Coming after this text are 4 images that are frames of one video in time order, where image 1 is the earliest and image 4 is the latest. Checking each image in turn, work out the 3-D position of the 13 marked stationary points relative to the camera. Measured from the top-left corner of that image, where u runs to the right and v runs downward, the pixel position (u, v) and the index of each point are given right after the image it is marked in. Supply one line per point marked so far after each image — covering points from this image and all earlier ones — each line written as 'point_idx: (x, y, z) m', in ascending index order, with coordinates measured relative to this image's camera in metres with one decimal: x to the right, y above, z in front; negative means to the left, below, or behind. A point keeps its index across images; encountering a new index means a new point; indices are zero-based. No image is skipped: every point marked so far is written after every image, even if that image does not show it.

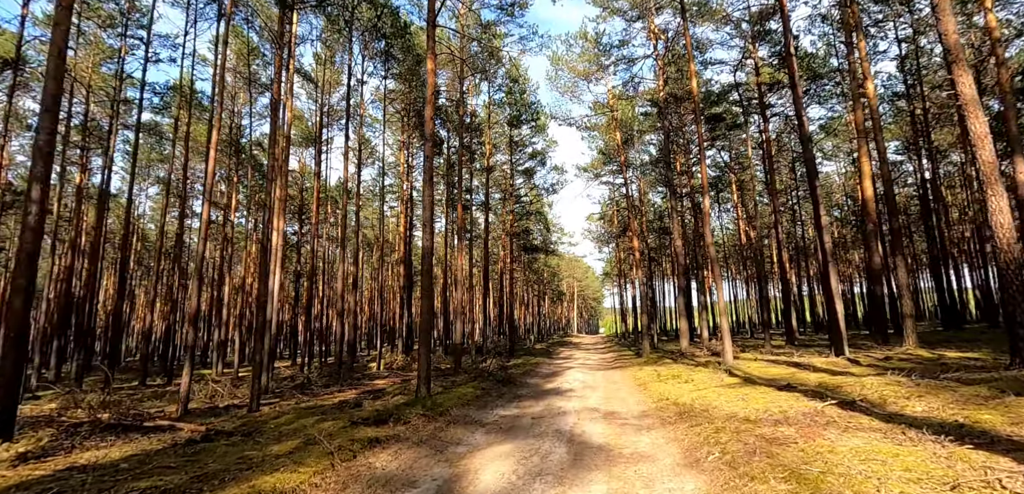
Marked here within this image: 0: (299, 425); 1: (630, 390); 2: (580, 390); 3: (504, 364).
0: (-3.3, -2.7, +6.8) m
1: (+2.5, -3.1, +9.5) m
2: (+1.6, -3.4, +10.7) m
3: (-0.3, -4.7, +17.9) m
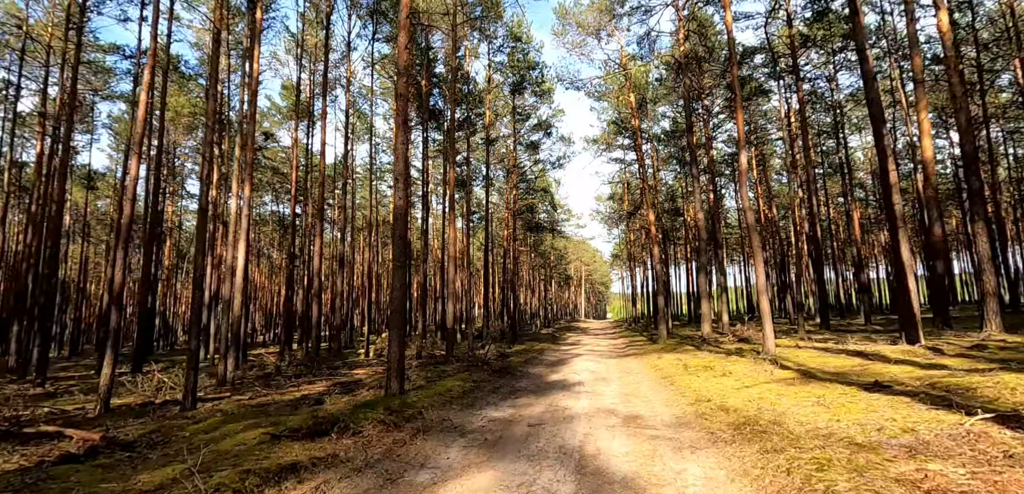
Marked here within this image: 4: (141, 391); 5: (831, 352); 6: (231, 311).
0: (-3.4, -2.2, +5.1) m
1: (+2.4, -2.4, +7.7) m
2: (+1.5, -2.7, +8.9) m
3: (-0.2, -3.7, +16.2) m
4: (-7.0, -2.7, +8.5) m
5: (+6.7, -2.2, +9.5) m
6: (-7.6, -1.7, +12.2) m
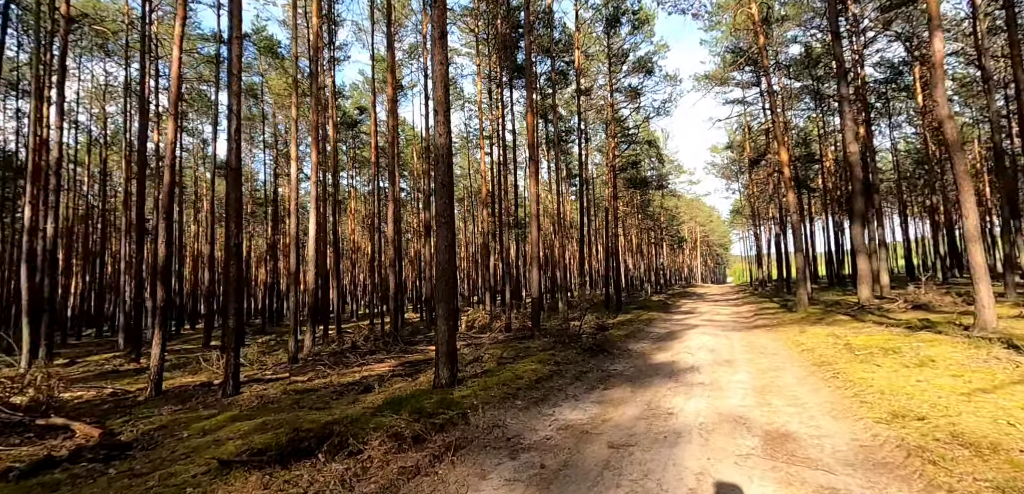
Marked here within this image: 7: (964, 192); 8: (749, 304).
0: (-2.8, -1.8, +4.1) m
1: (+3.4, -1.6, +5.4) m
2: (+2.9, -1.8, +6.7) m
3: (+2.9, -2.4, +14.3) m
4: (-5.5, -2.3, +8.3) m
5: (+8.0, -1.1, +6.0) m
6: (-5.3, -1.0, +12.0) m
7: (+6.2, +0.7, +6.2) m
8: (+10.1, -2.4, +19.2) m
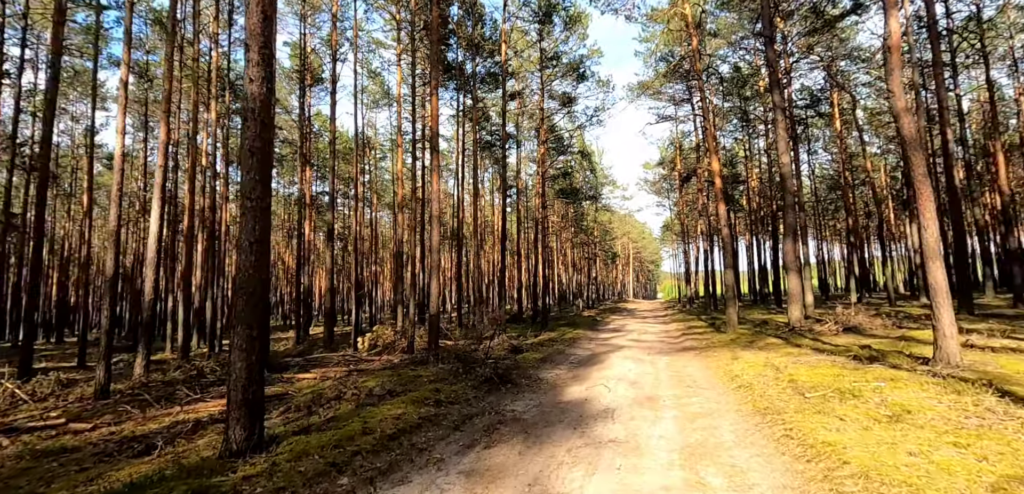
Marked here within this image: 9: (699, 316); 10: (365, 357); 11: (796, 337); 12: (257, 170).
0: (-4.0, -1.6, +1.9) m
1: (+2.0, -1.7, +3.9) m
2: (+1.3, -1.9, +5.2) m
3: (+0.3, -2.7, +12.7) m
4: (-7.3, -2.1, +5.7) m
5: (+6.5, -1.3, +5.2) m
6: (-7.5, -1.0, +9.4) m
7: (+4.7, +0.6, +5.1) m
8: (+6.8, -3.1, +18.4) m
9: (+8.2, -3.0, +19.5) m
10: (-4.2, -3.1, +12.6) m
11: (+5.9, -1.9, +9.3) m
12: (-2.3, +0.7, +4.0) m
